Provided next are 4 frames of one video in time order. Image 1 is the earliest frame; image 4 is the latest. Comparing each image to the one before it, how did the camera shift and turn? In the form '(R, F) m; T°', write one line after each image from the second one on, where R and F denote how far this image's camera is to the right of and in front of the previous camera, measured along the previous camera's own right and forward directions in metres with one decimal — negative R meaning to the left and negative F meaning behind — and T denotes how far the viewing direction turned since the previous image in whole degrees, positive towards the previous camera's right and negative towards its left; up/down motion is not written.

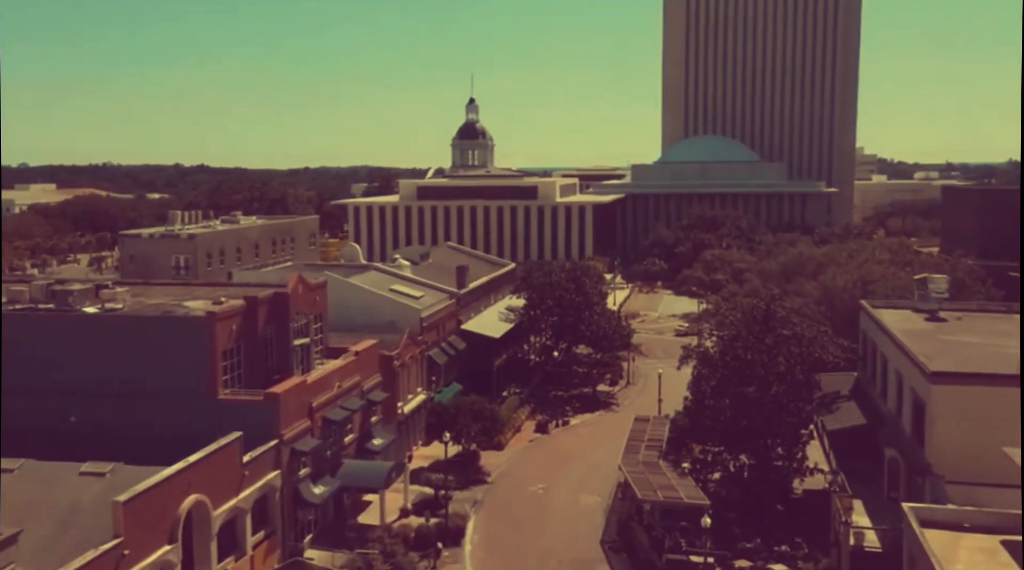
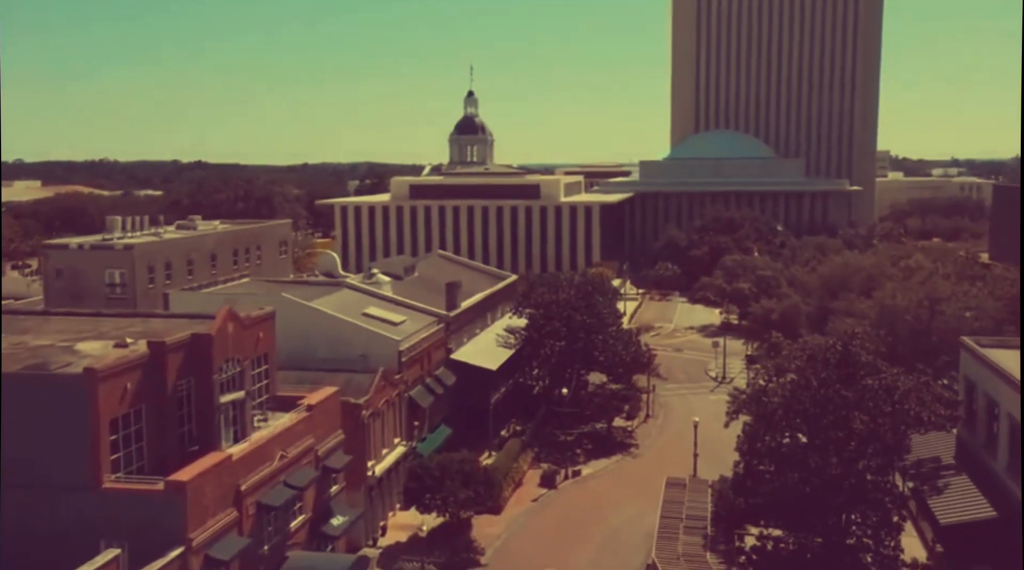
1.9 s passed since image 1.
(0.0, +8.6) m; 0°
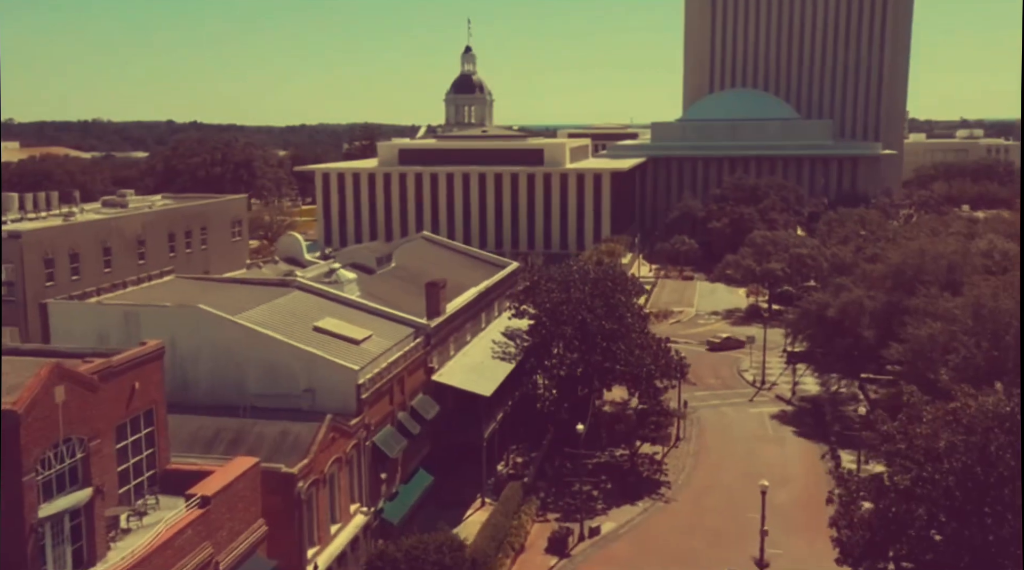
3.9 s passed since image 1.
(0.0, +9.9) m; 0°
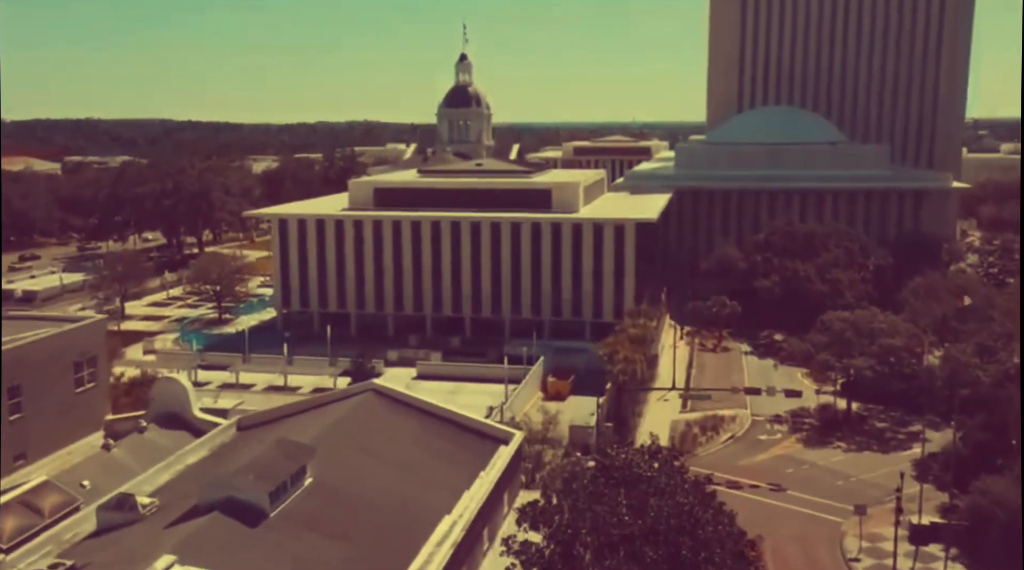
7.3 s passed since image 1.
(0.0, +17.5) m; 0°
